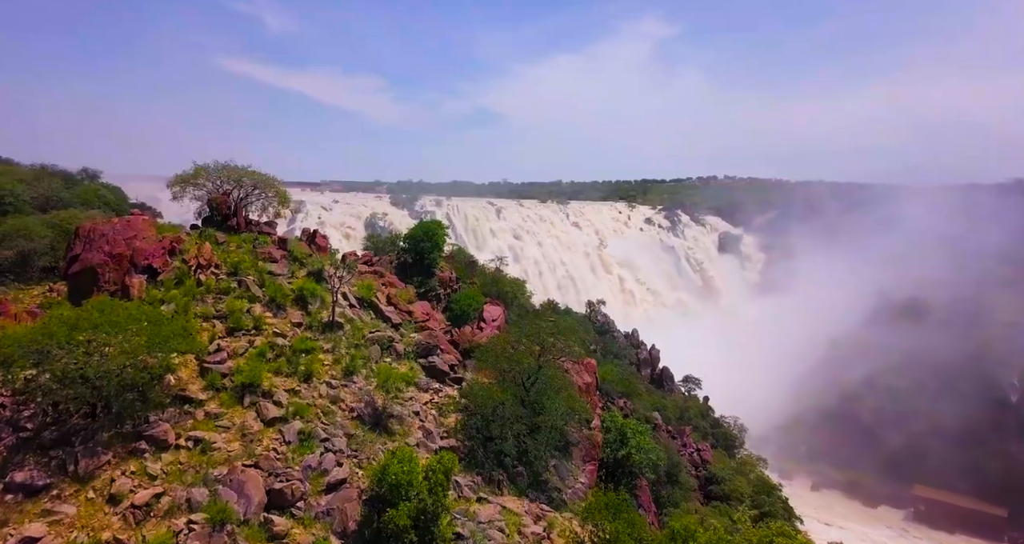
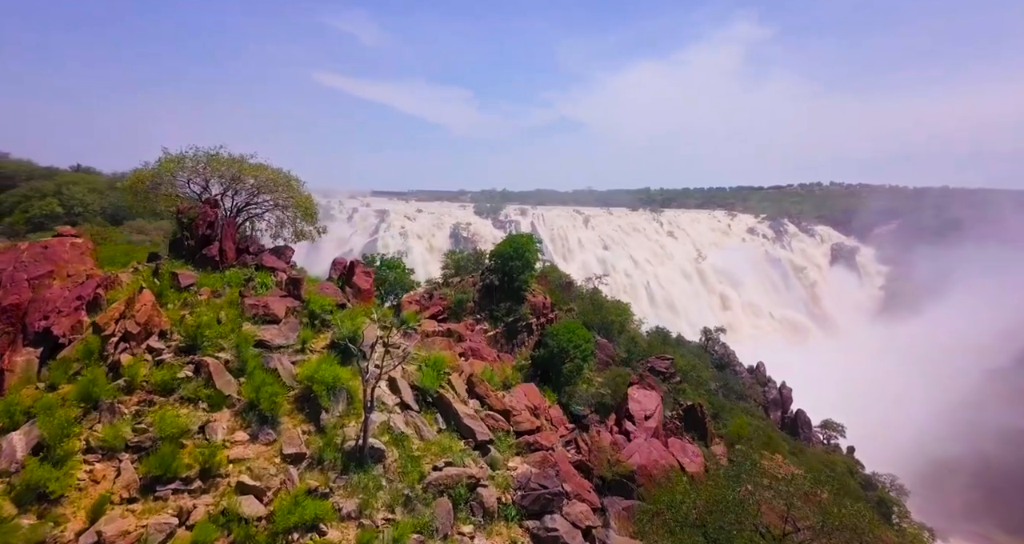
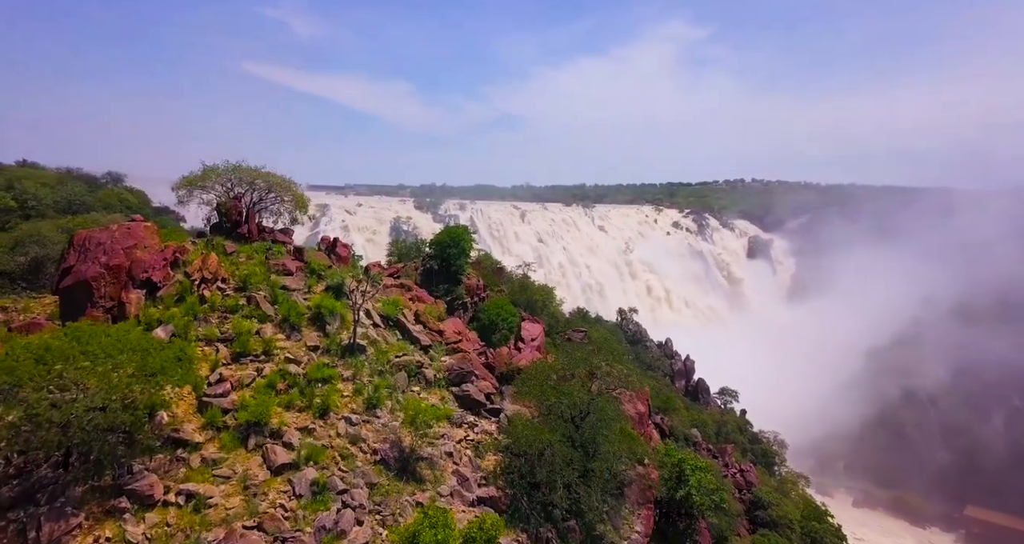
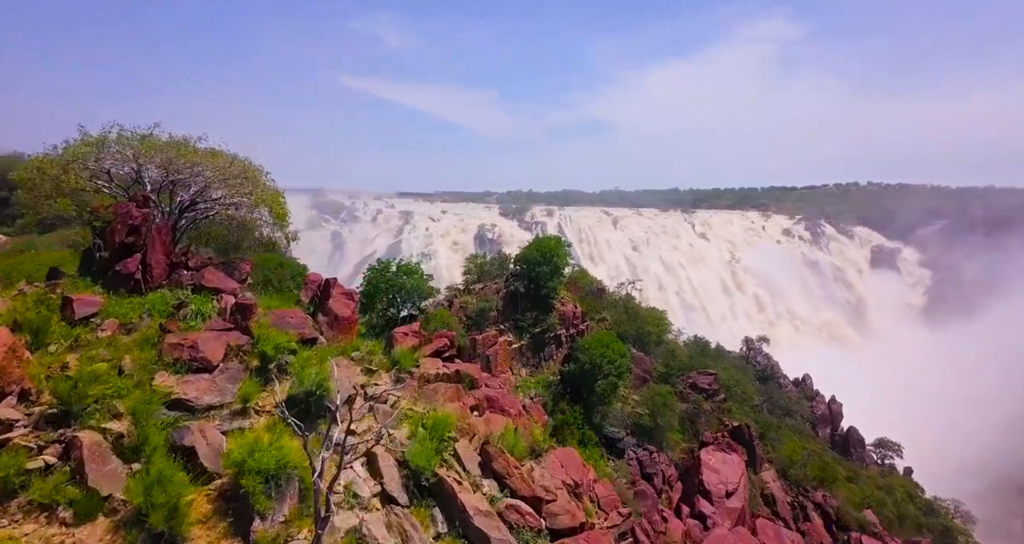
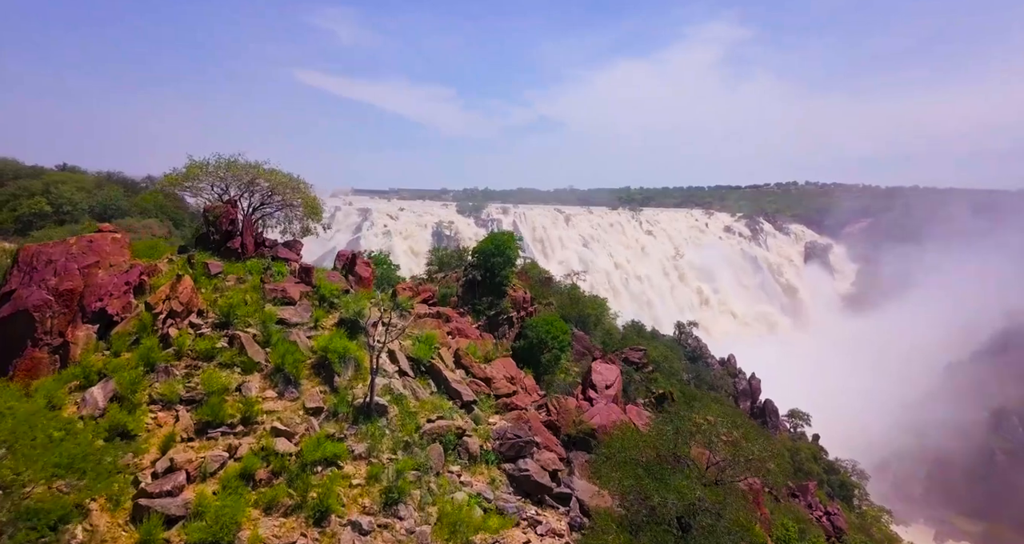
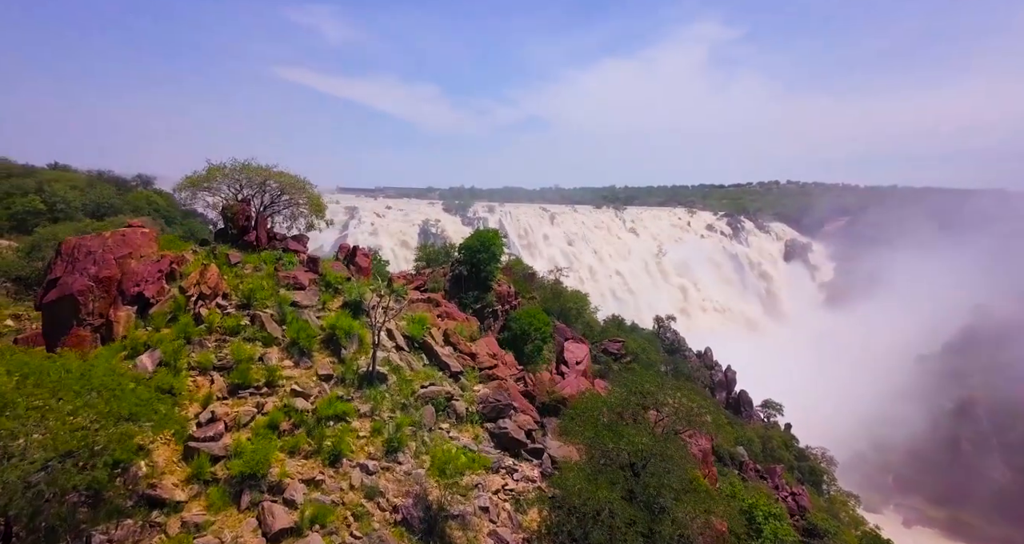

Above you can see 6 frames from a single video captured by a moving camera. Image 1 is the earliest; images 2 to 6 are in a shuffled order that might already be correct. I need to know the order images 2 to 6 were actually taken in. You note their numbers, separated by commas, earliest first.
3, 6, 5, 2, 4
